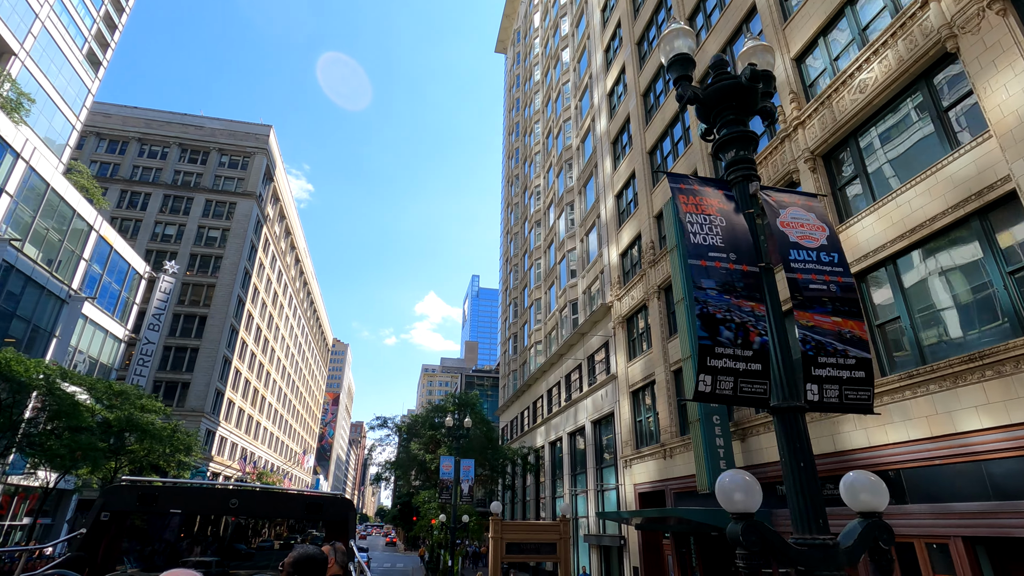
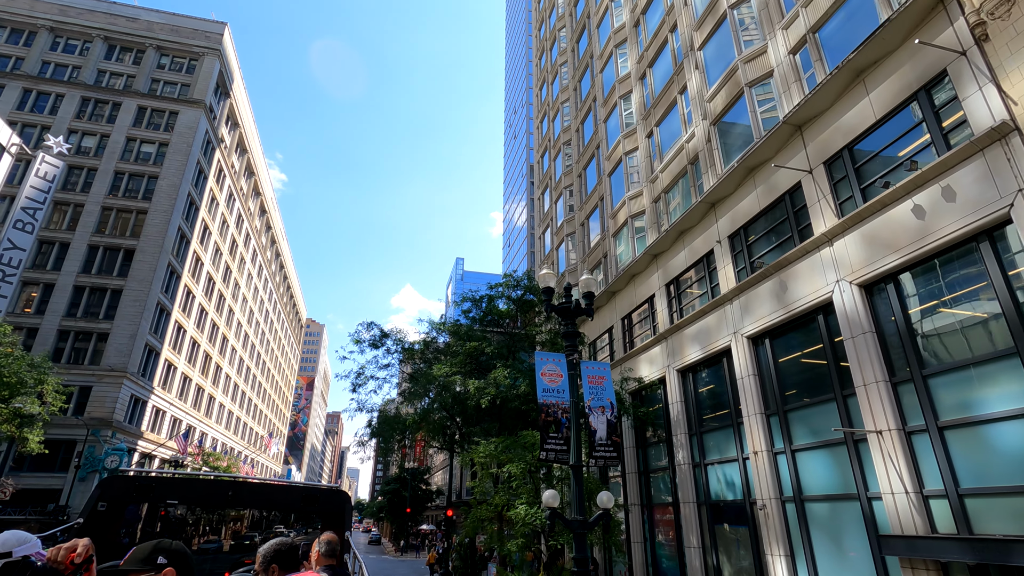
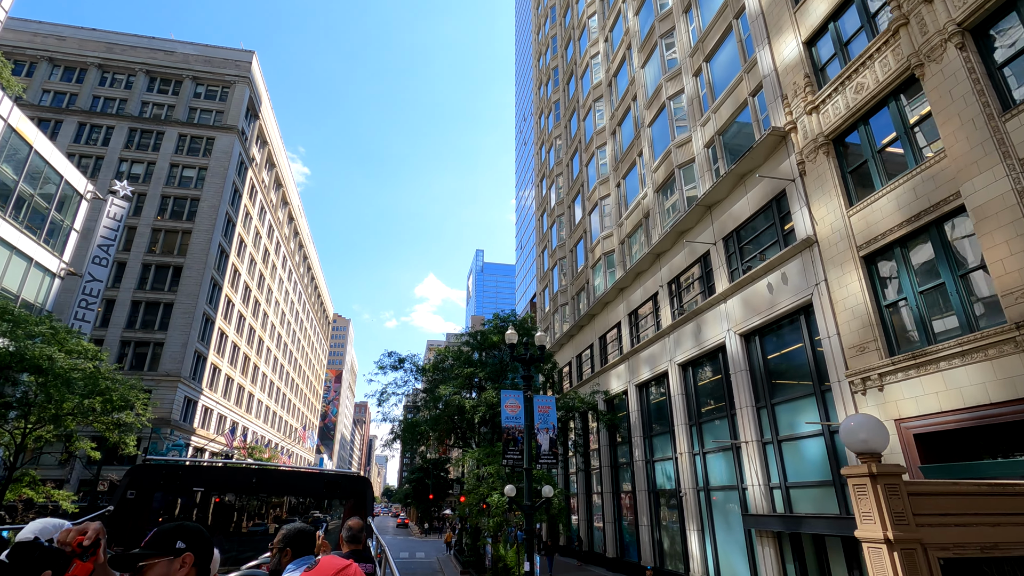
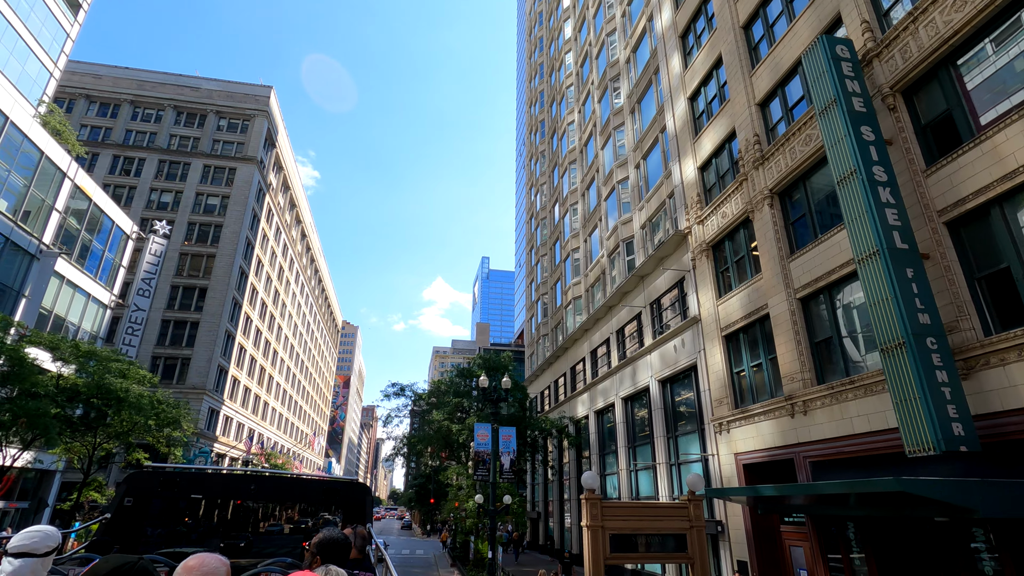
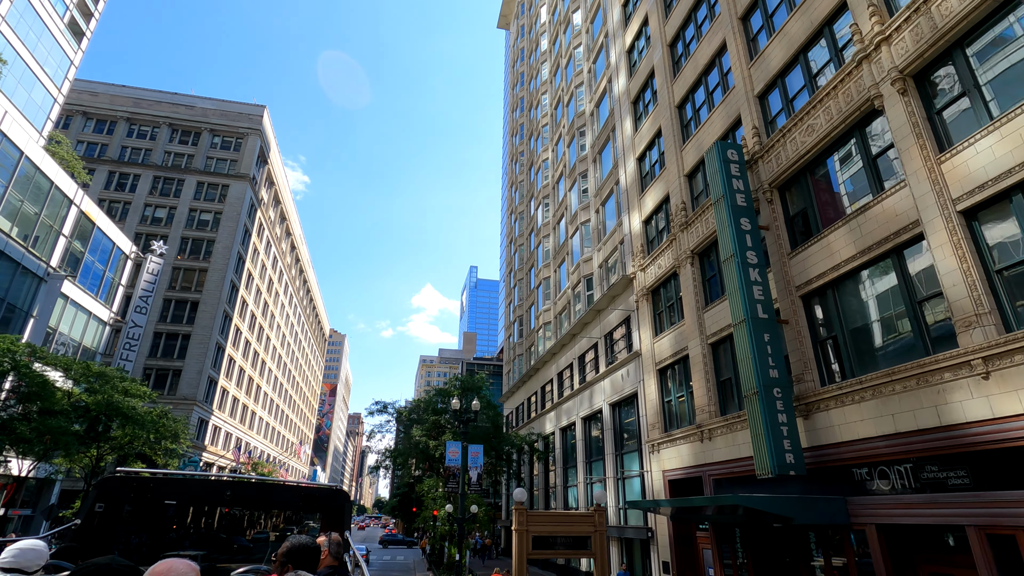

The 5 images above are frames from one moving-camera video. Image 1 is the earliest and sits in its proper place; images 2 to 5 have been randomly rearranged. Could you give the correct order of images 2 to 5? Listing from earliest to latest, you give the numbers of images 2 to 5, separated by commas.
5, 4, 3, 2
